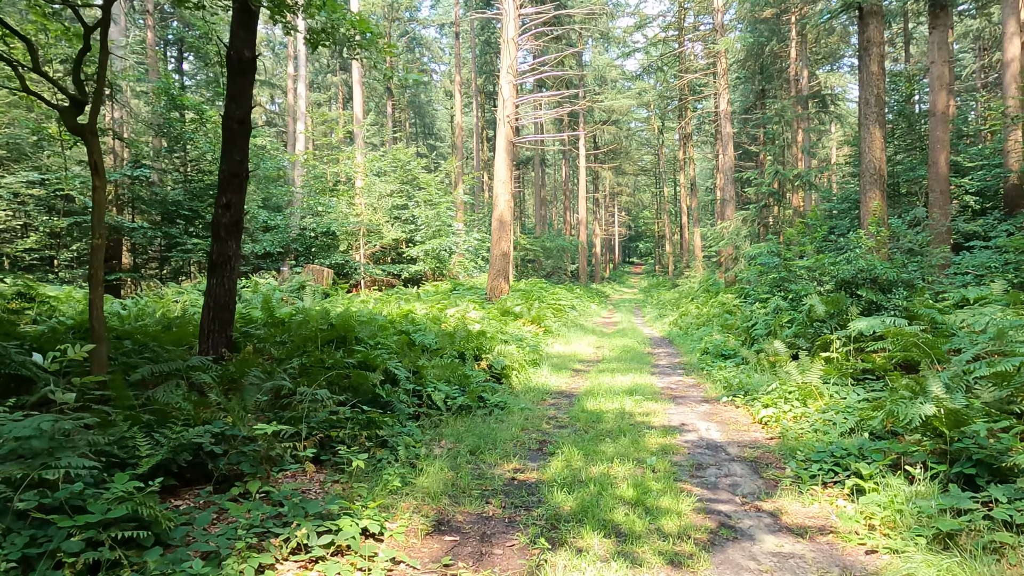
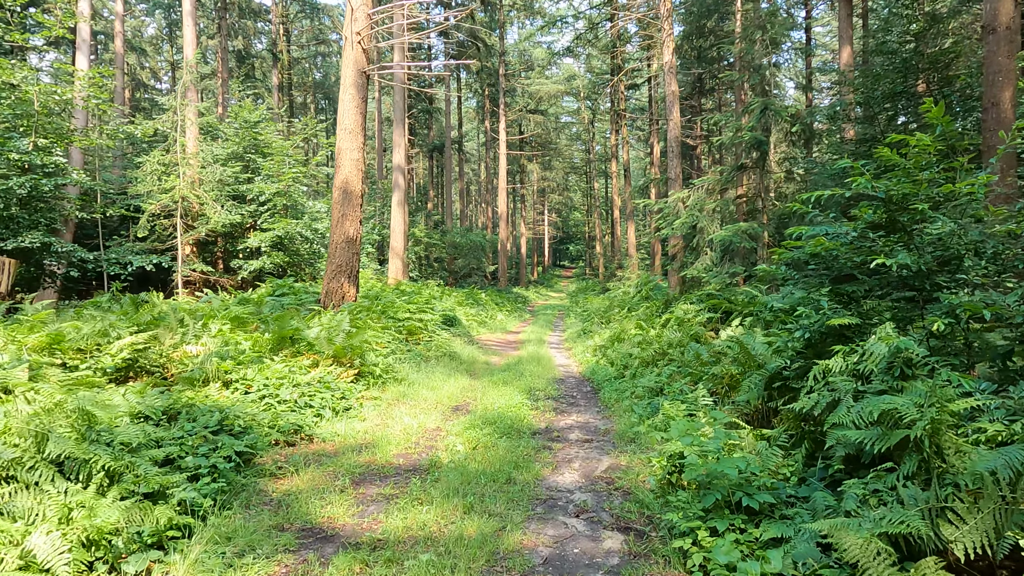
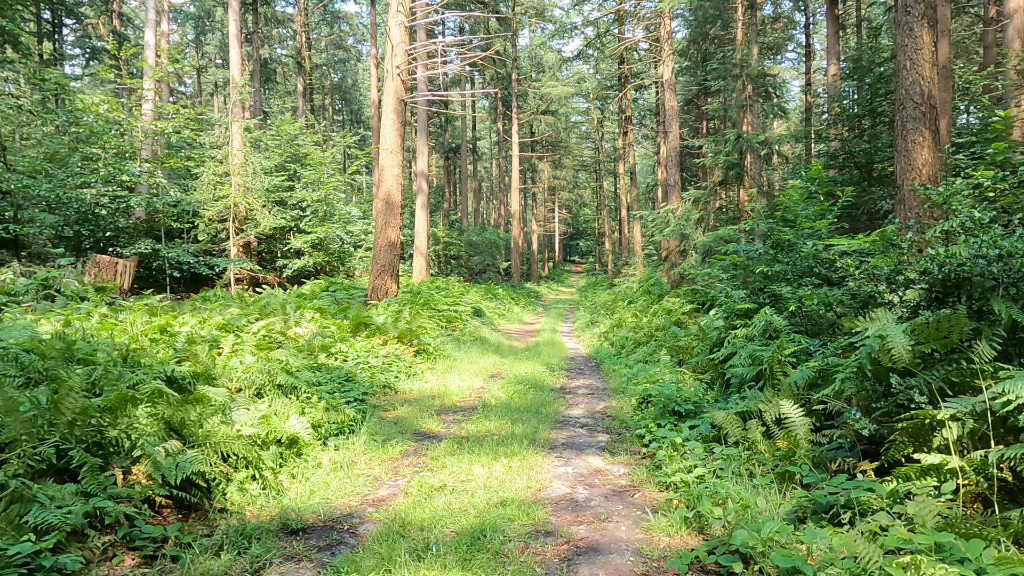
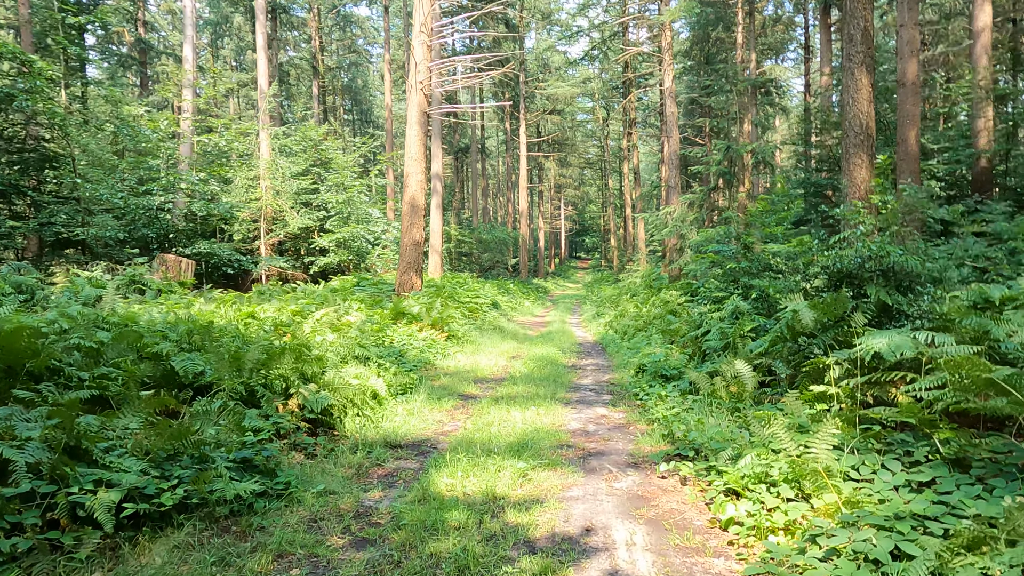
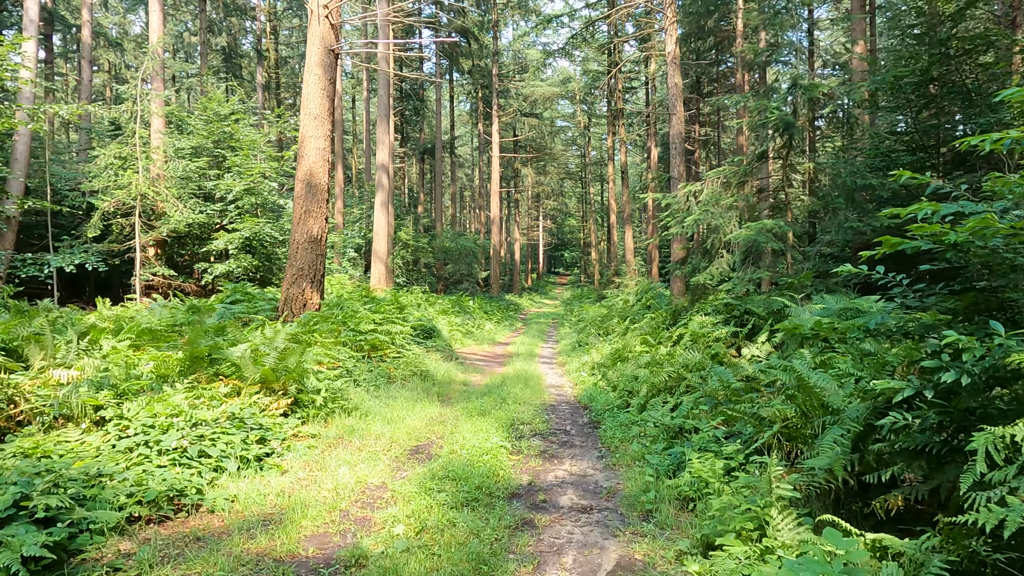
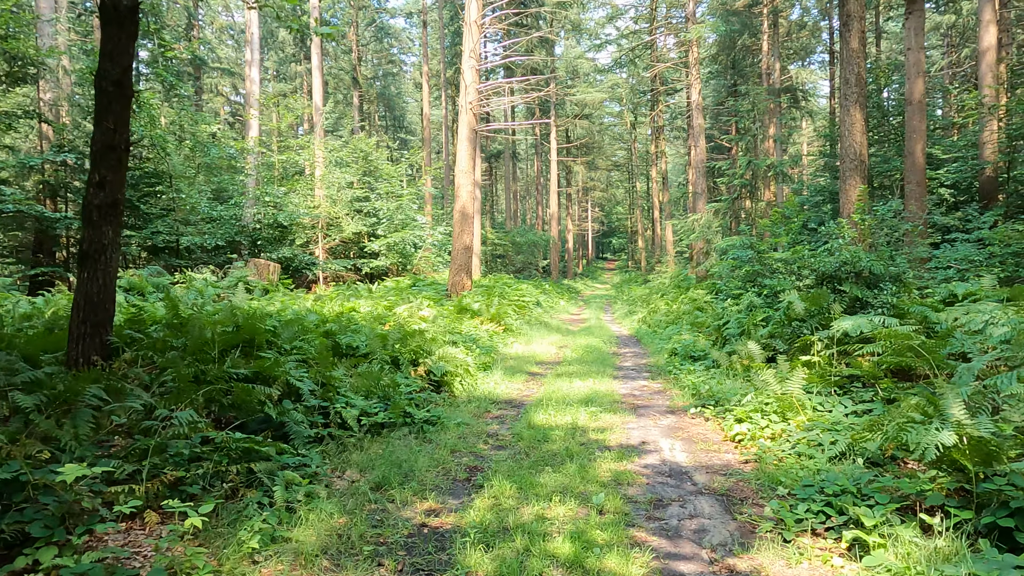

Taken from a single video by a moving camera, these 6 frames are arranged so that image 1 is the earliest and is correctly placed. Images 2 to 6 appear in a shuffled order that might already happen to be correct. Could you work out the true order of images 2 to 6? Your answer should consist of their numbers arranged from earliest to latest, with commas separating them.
6, 4, 3, 2, 5
